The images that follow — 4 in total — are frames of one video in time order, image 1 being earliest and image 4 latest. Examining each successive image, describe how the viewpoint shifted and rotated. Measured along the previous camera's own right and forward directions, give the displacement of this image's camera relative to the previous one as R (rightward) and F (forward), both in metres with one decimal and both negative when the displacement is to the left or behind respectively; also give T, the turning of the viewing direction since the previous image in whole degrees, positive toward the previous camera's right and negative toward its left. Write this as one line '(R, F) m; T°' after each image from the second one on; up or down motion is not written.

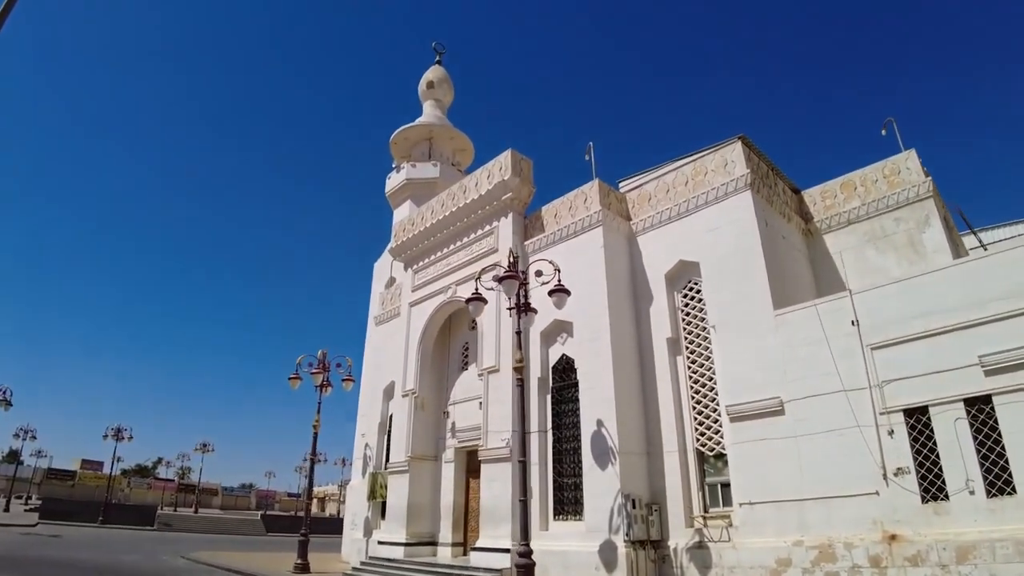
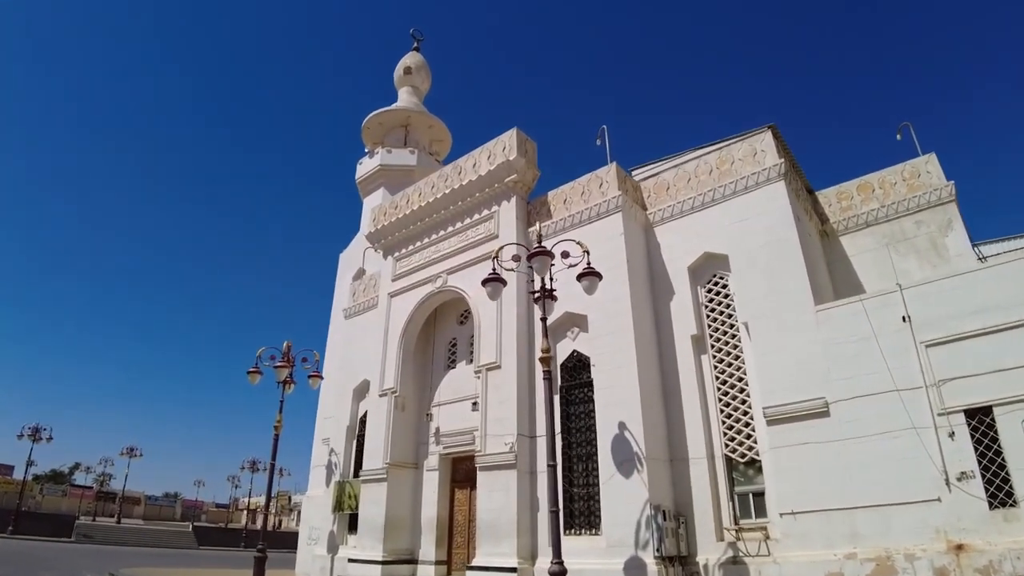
(-1.2, +1.1) m; +6°
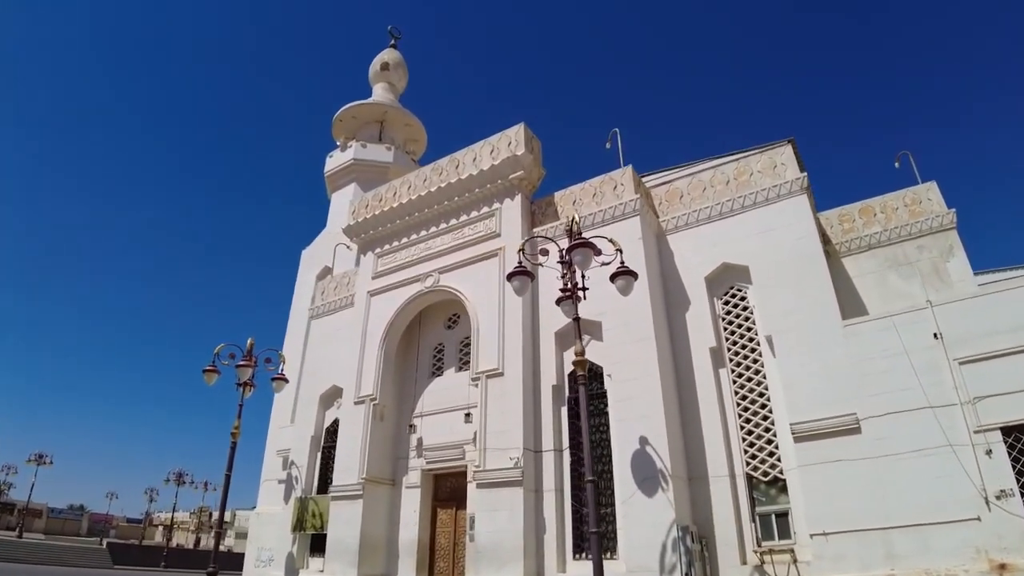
(-1.2, +0.8) m; +7°
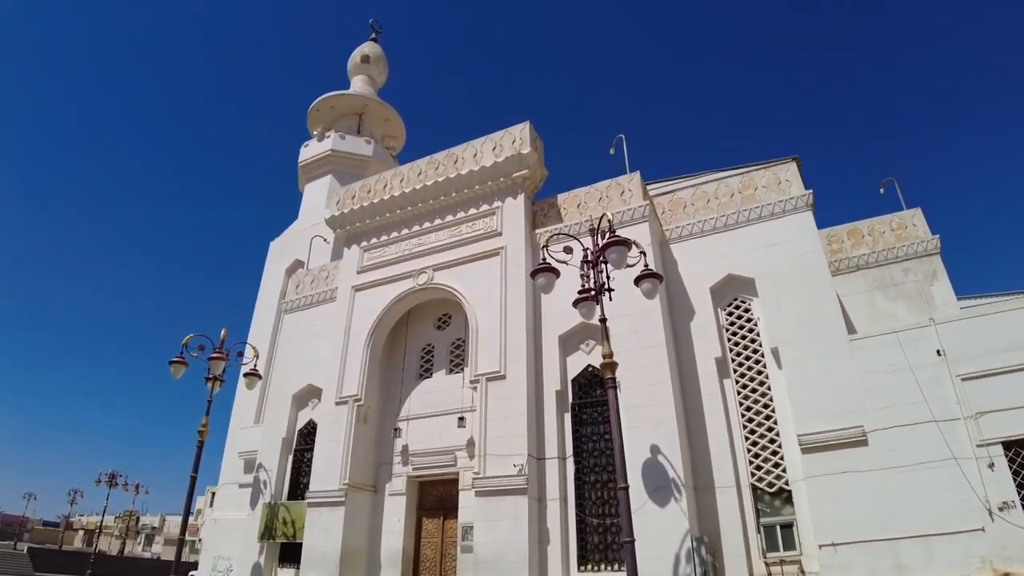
(-0.9, +0.4) m; +6°
